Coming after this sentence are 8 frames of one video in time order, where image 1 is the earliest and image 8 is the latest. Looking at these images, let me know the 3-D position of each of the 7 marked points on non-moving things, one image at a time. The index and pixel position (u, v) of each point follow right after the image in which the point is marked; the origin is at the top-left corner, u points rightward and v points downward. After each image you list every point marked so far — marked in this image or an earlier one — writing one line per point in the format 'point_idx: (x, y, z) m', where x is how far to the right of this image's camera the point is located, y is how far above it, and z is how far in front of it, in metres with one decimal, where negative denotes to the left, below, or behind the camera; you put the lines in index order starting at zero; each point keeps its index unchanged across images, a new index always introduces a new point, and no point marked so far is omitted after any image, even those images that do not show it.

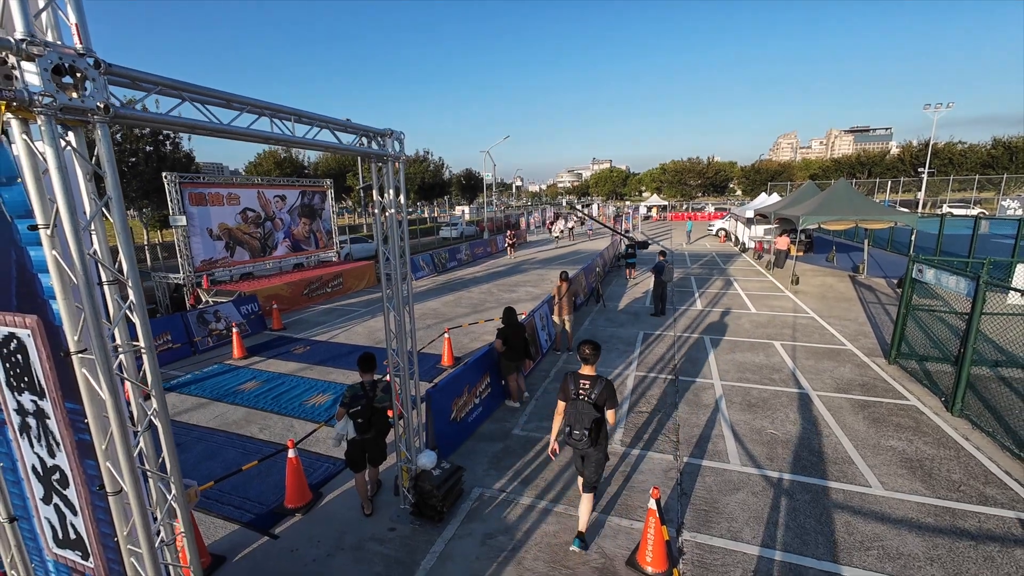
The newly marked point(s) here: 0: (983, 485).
0: (+6.1, -2.6, +5.6) m
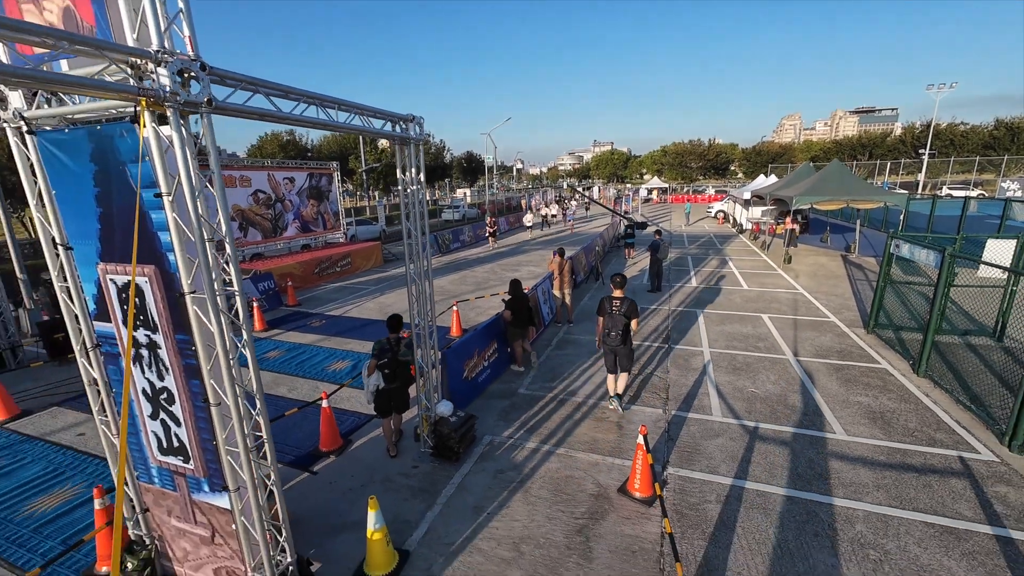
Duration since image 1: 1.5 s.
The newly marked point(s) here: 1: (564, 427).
0: (+6.2, -2.1, +6.3) m
1: (+0.8, -2.2, +6.7) m
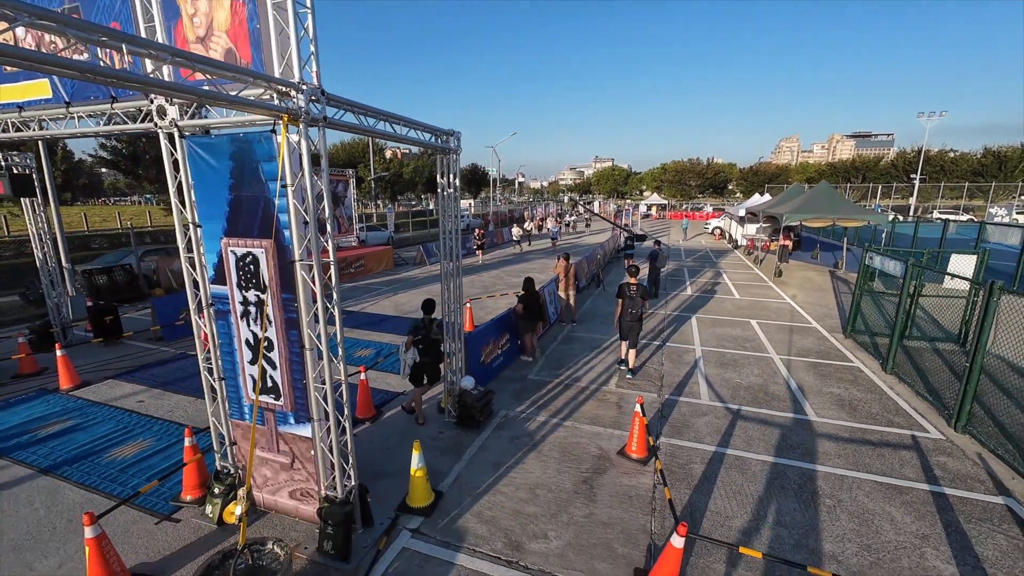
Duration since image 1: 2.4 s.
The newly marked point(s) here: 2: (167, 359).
0: (+6.5, -2.2, +7.2) m
1: (+1.0, -2.1, +7.6) m
2: (-7.7, -1.6, +9.6) m
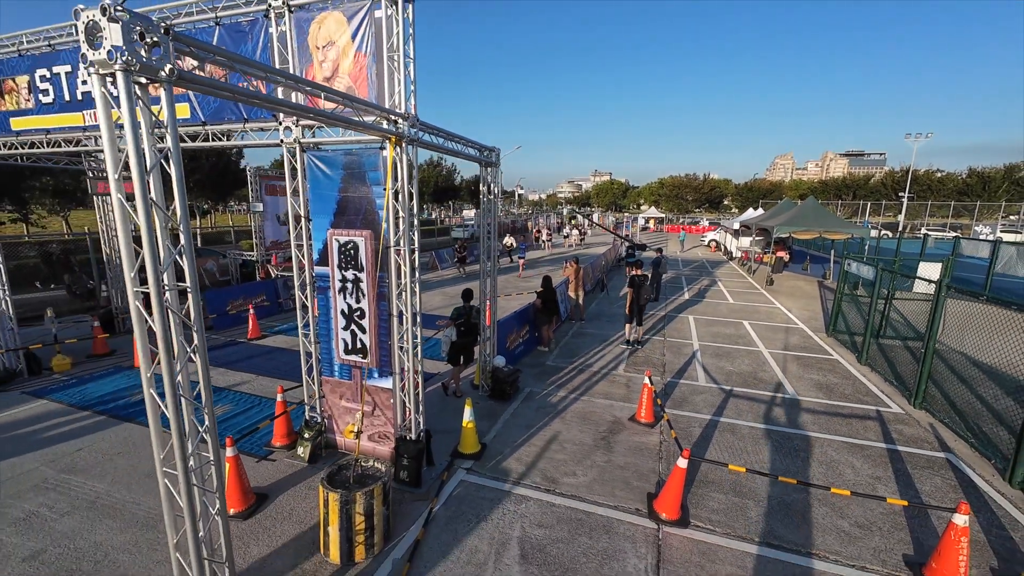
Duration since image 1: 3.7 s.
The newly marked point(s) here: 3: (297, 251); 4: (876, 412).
0: (+6.9, -2.2, +8.4) m
1: (+1.5, -2.0, +8.7) m
2: (-7.3, -1.4, +10.7) m
3: (-2.8, +0.5, +5.5) m
4: (+6.6, -2.3, +7.8) m
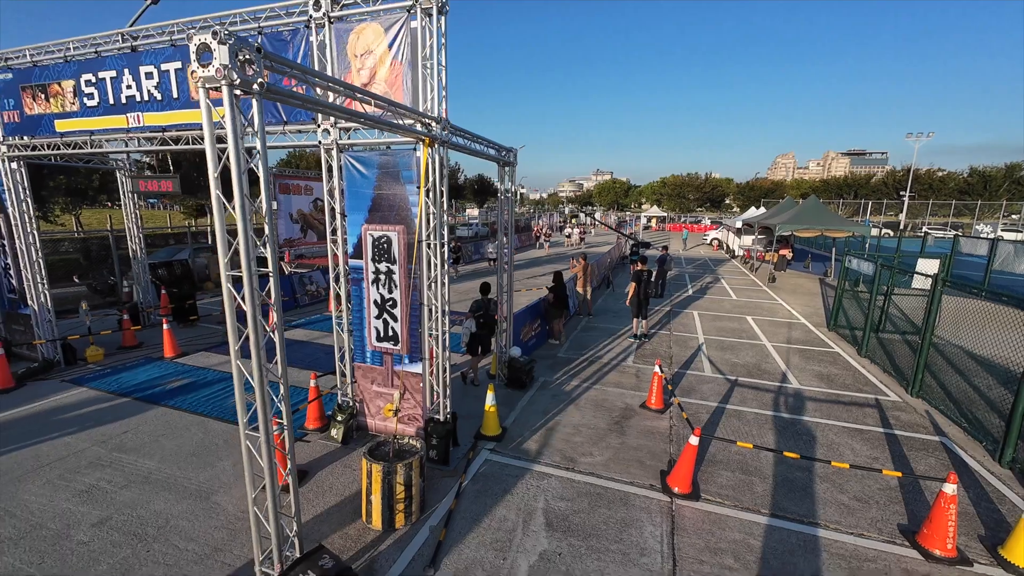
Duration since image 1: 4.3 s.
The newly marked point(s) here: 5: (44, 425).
0: (+7.2, -2.0, +8.8) m
1: (+1.8, -1.9, +9.1) m
2: (-6.9, -1.3, +11.1) m
3: (-2.5, +0.6, +5.9) m
4: (+6.9, -2.1, +8.2) m
5: (-7.5, -2.2, +6.9) m
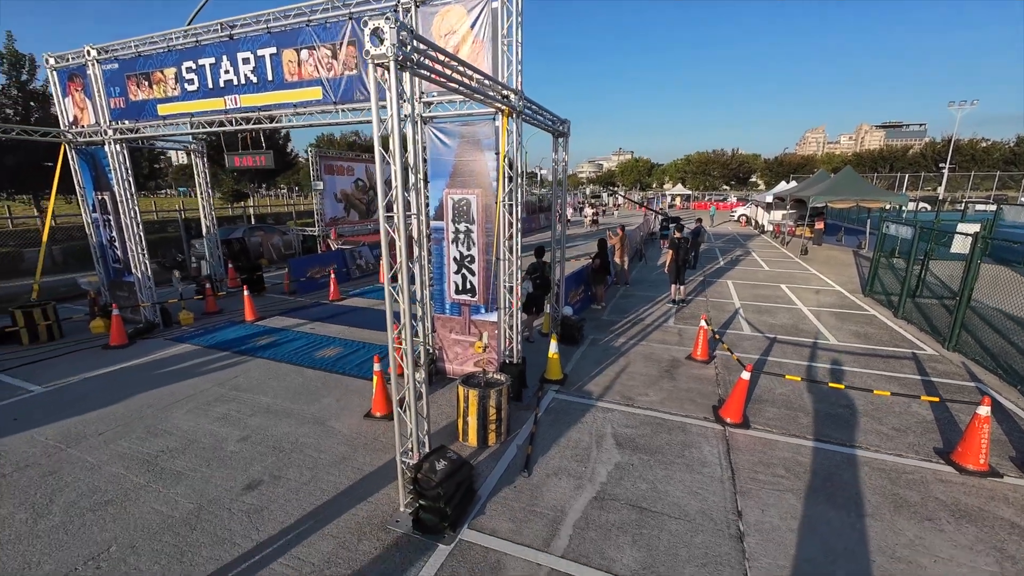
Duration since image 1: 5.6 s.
0: (+8.4, -1.2, +9.2) m
1: (+3.0, -1.0, +9.8) m
2: (-5.7, -0.5, +12.1) m
3: (-1.5, +1.2, +6.7) m
4: (+8.1, -1.3, +8.6) m
5: (-6.5, -1.6, +8.0) m
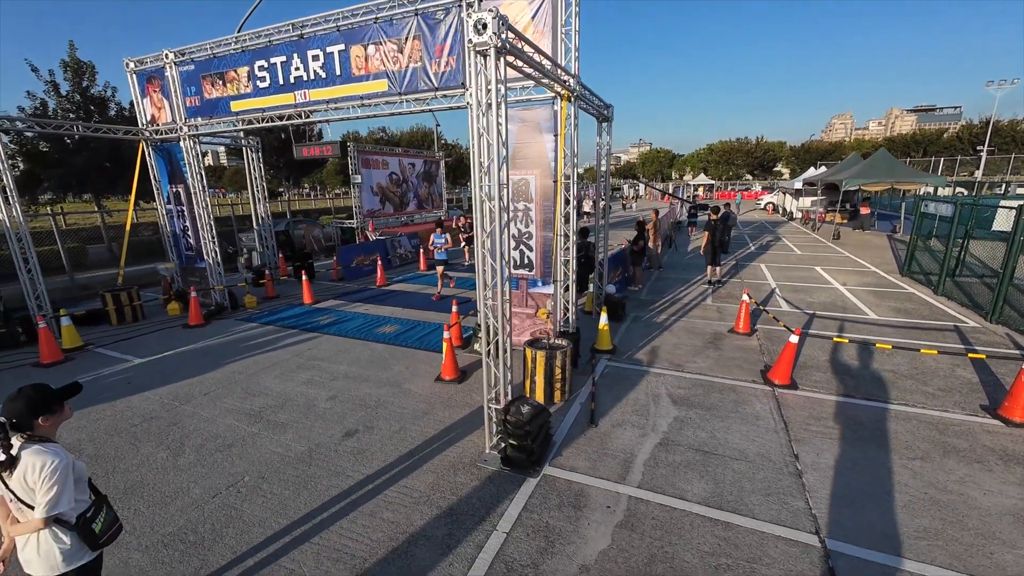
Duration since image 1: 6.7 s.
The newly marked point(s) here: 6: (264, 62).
0: (+9.4, -0.6, +9.4) m
1: (+4.0, -0.5, +10.1) m
2: (-4.5, 0.0, +12.8) m
3: (-0.6, +1.7, +7.2) m
4: (+9.1, -0.8, +8.7) m
5: (-5.5, -1.2, +8.7) m
6: (-5.0, +4.5, +8.5) m
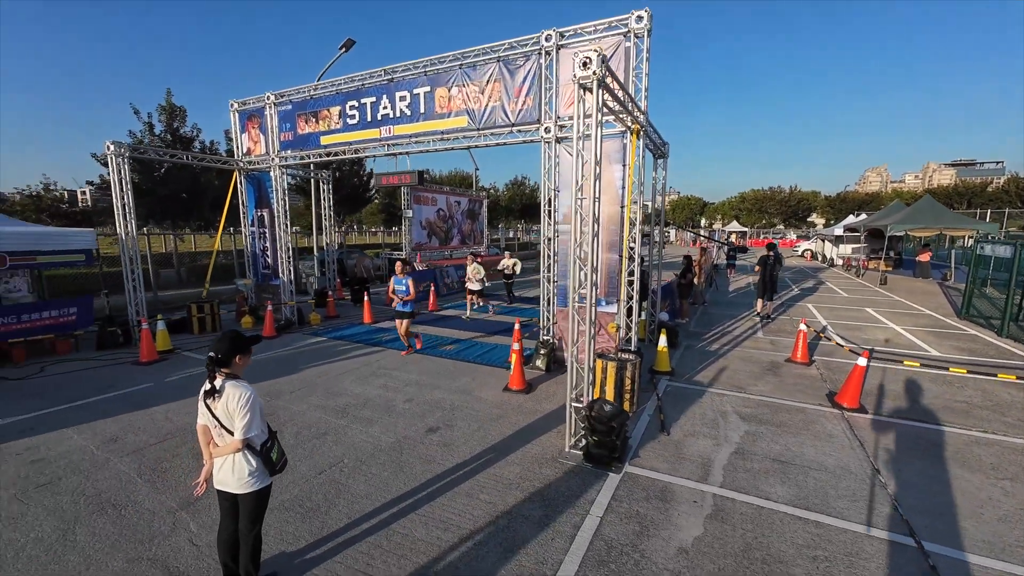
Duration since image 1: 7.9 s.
0: (+10.6, -1.5, +9.1) m
1: (+5.3, -1.3, +10.2) m
2: (-3.1, -0.8, +13.4) m
3: (+0.6, +1.4, +7.8) m
4: (+10.3, -1.5, +8.5) m
5: (-4.3, -1.5, +9.3) m
6: (-3.5, +4.2, +9.6) m
